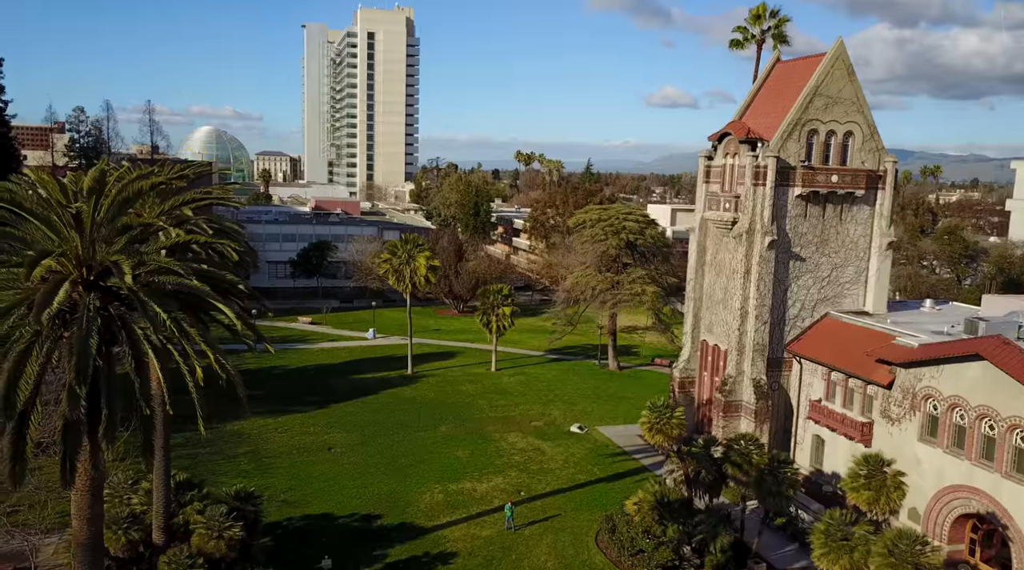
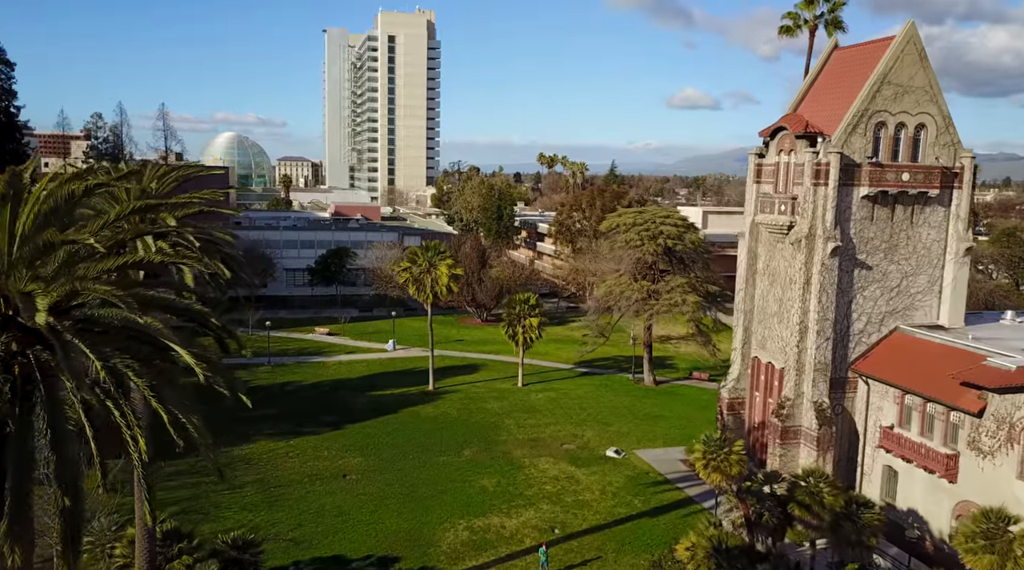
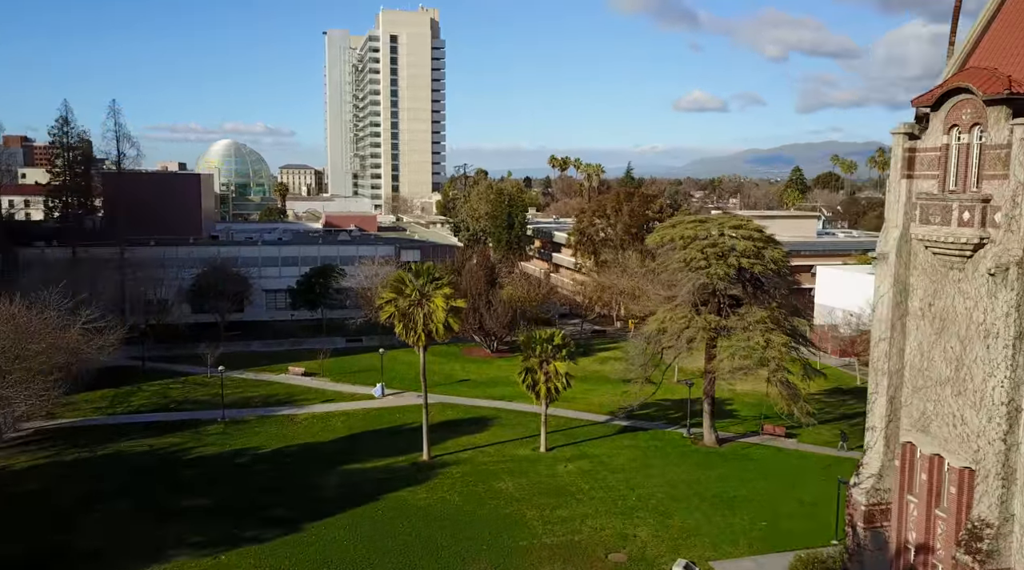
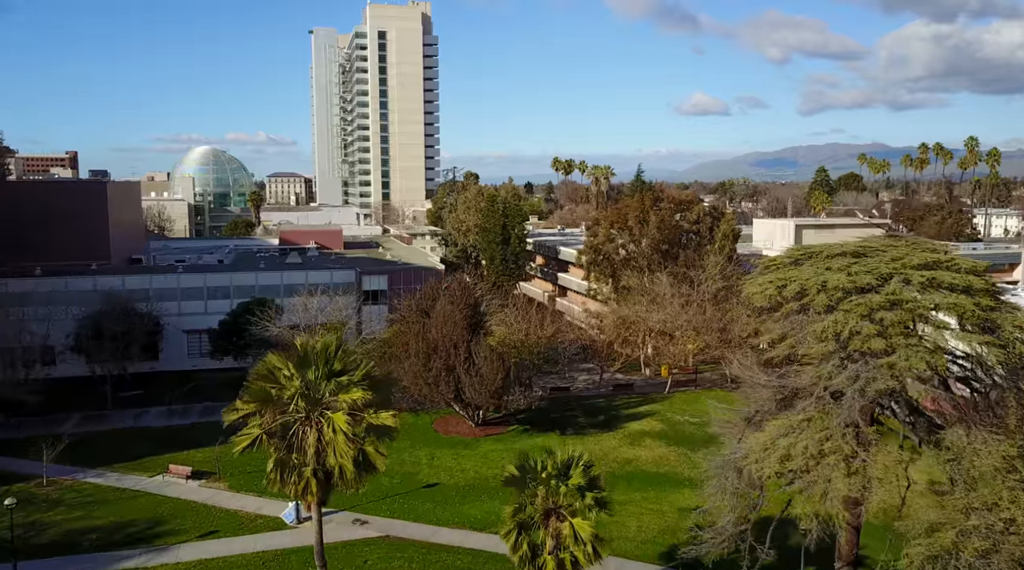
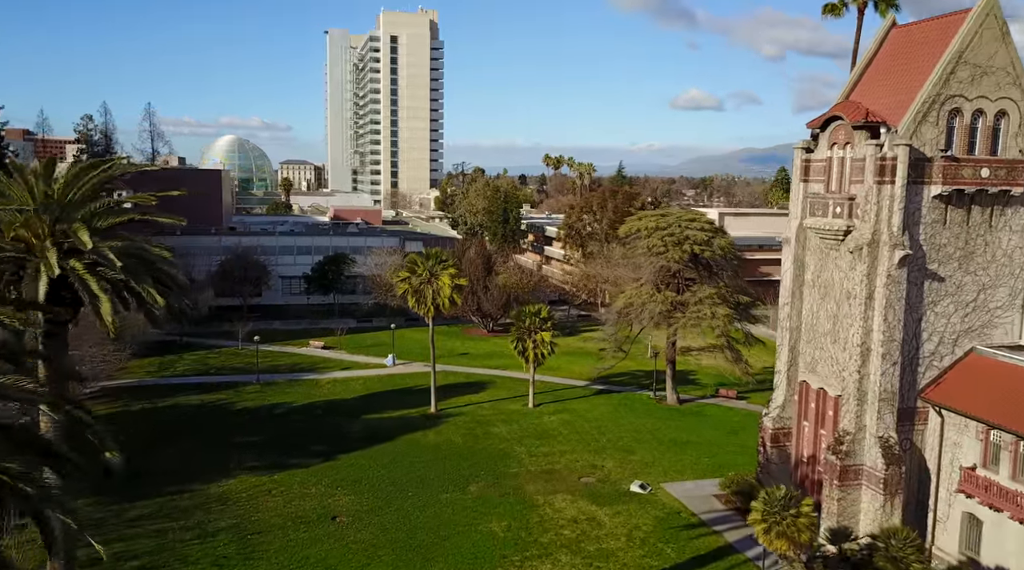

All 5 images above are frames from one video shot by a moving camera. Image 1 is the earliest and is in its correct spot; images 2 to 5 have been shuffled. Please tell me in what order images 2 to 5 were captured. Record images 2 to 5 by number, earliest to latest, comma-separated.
2, 5, 3, 4
